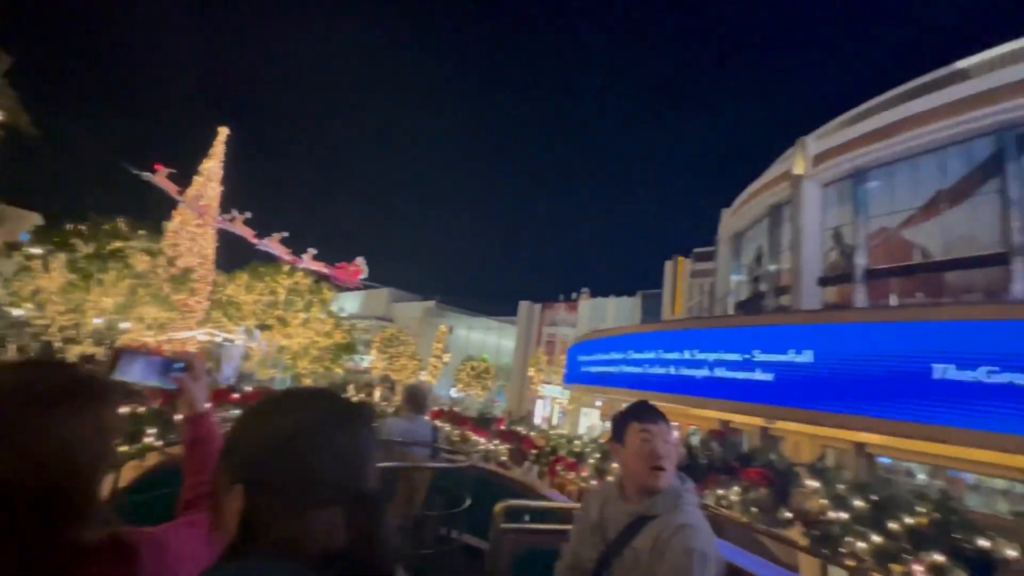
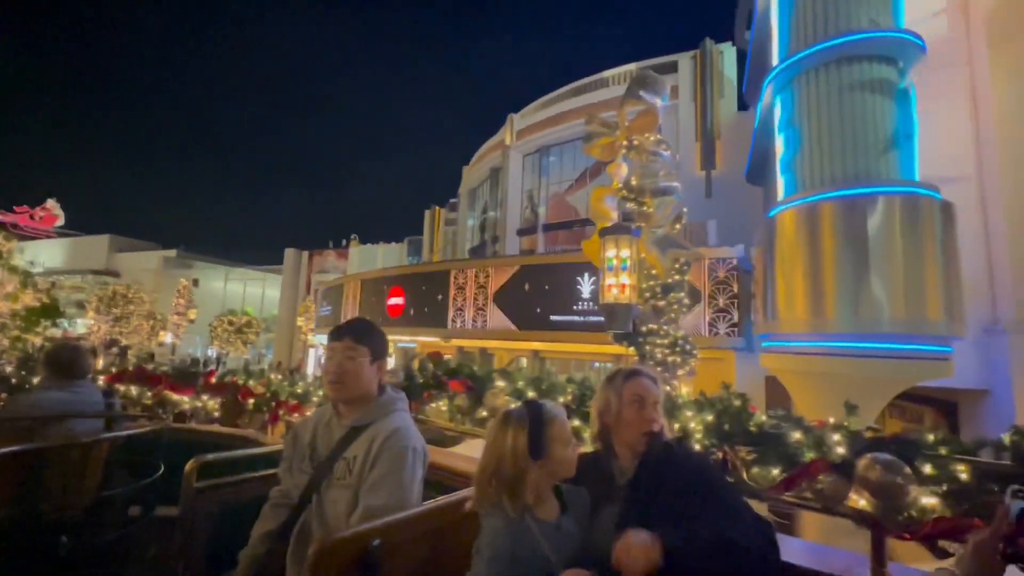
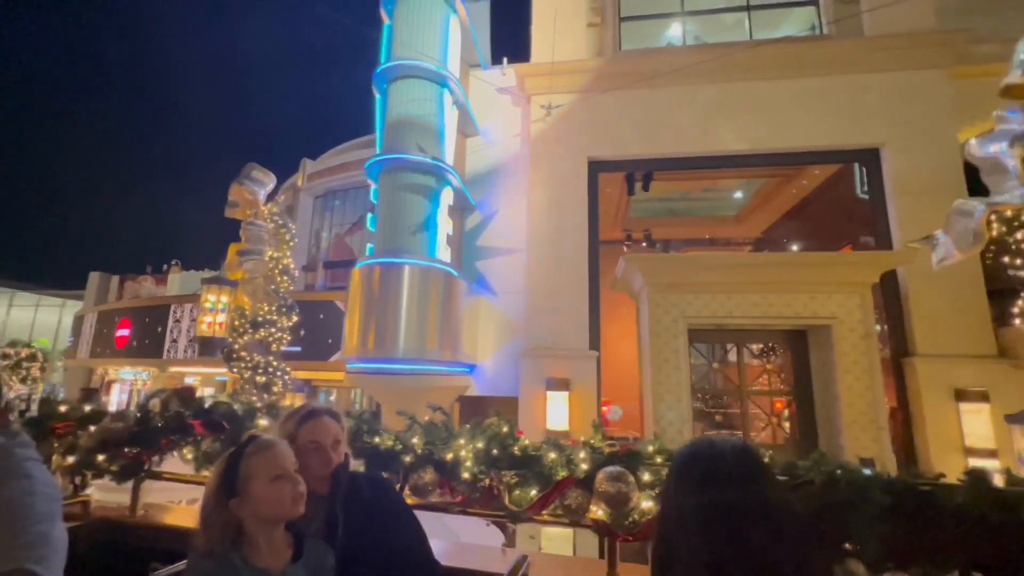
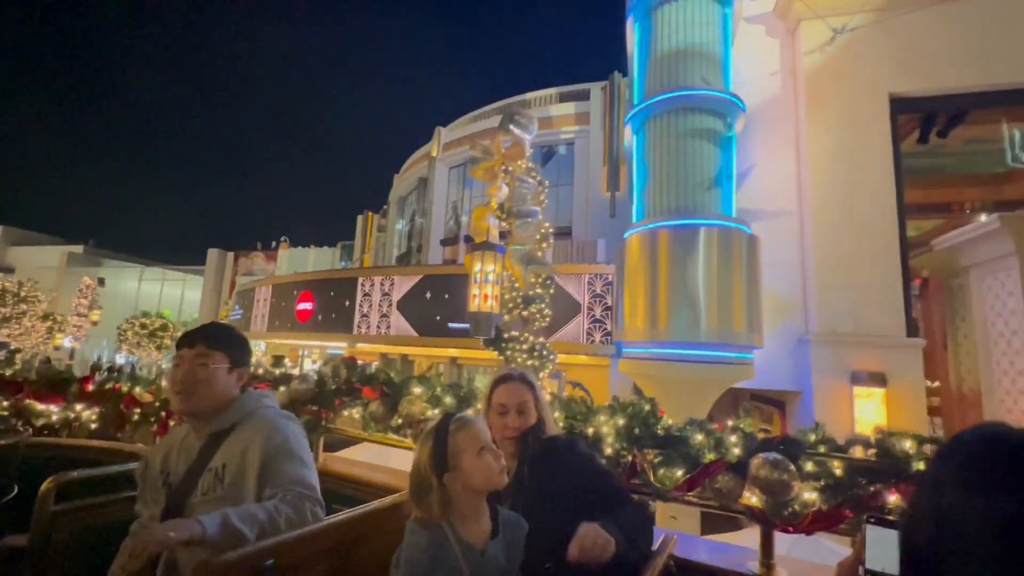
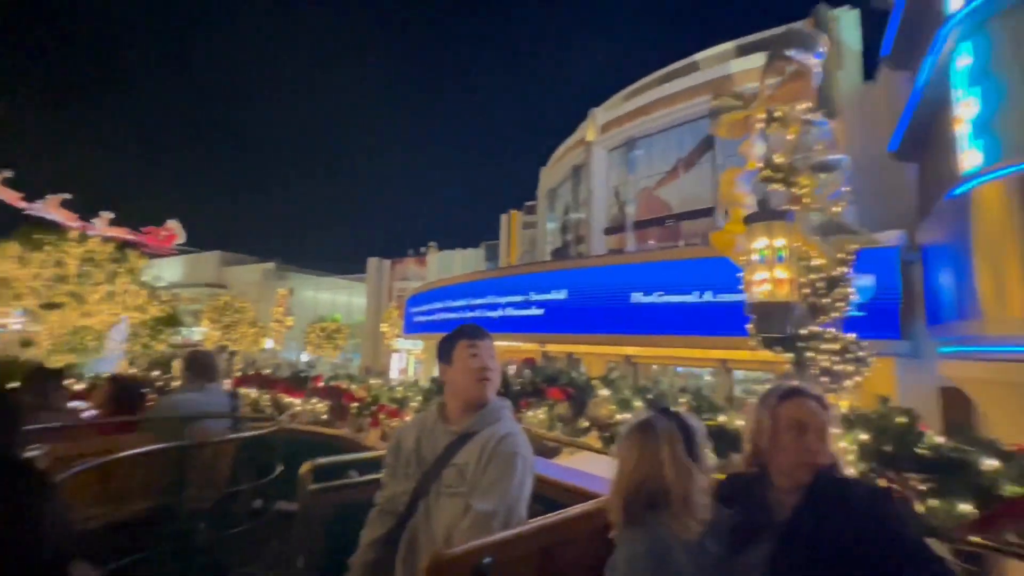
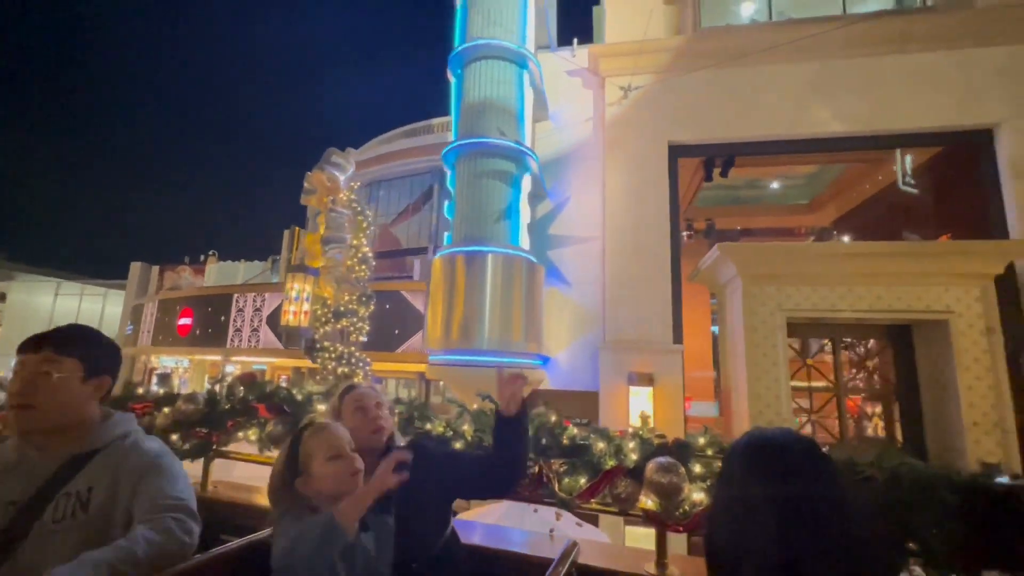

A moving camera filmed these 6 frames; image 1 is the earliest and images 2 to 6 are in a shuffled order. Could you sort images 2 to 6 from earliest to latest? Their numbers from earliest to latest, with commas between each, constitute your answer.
5, 2, 4, 6, 3
